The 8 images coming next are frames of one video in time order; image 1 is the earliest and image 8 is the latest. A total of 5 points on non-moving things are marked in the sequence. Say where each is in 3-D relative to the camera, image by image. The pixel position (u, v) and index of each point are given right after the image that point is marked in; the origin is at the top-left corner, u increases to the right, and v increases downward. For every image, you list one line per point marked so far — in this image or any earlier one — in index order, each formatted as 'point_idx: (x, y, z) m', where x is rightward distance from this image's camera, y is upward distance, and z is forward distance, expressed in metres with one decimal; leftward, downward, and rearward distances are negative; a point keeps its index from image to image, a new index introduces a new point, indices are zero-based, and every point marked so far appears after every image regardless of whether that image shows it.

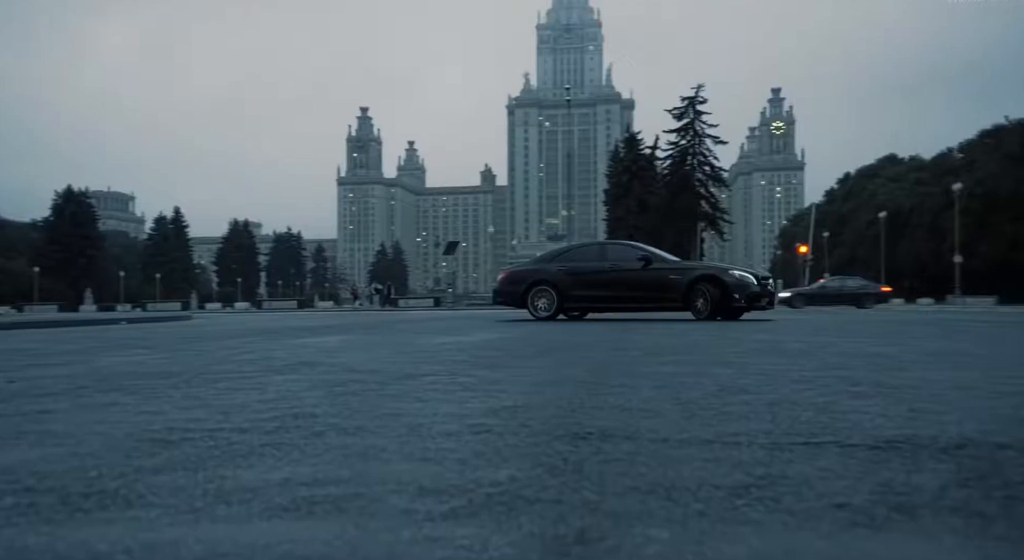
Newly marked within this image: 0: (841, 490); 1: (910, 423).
0: (+1.3, -0.8, +3.4) m
1: (+2.3, -0.8, +5.0) m
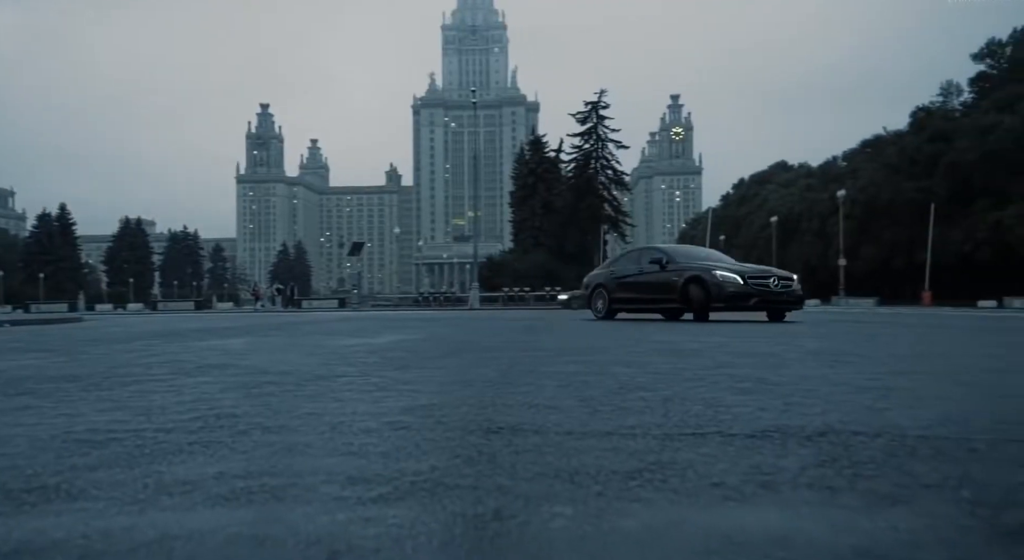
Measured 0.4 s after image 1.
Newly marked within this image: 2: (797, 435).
0: (+0.9, -0.9, +3.9) m
1: (+1.7, -0.9, +5.6) m
2: (+1.6, -0.9, +4.9) m
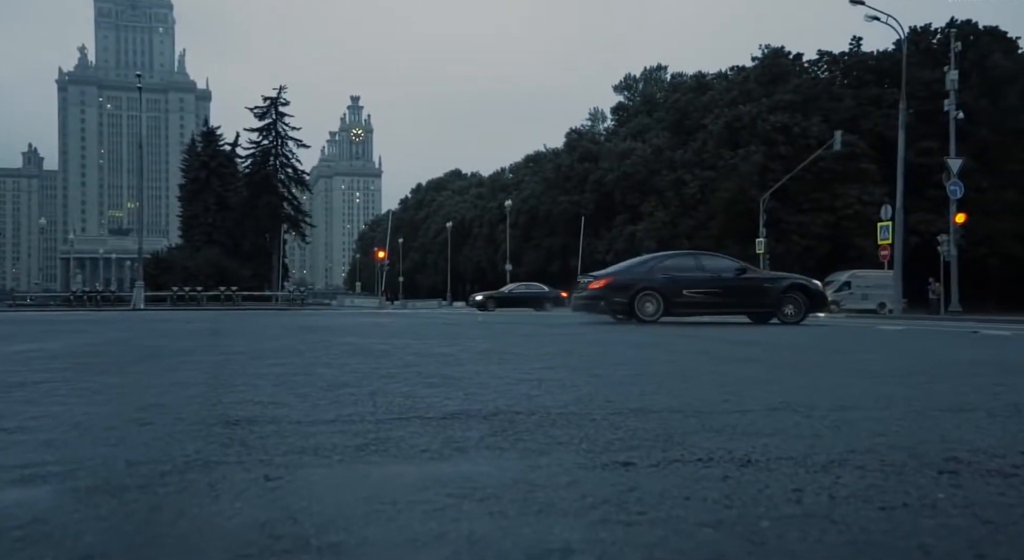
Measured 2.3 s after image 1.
0: (-0.5, -1.0, +5.2) m
1: (-0.4, -1.0, +7.1) m
2: (-0.3, -1.0, +6.4) m
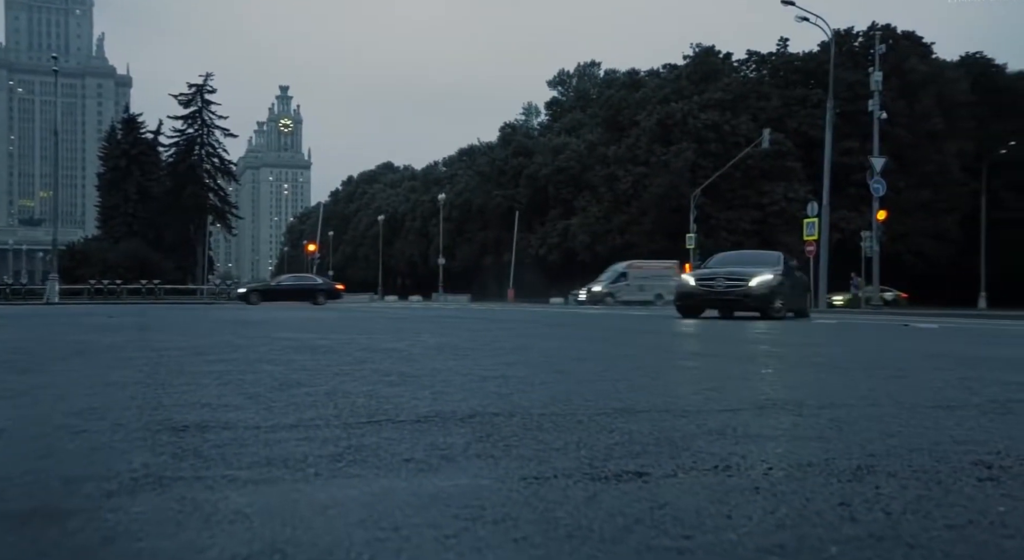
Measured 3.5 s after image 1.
0: (-0.6, -0.9, +4.7) m
1: (-0.6, -0.9, +6.6) m
2: (-0.4, -0.9, +5.9) m
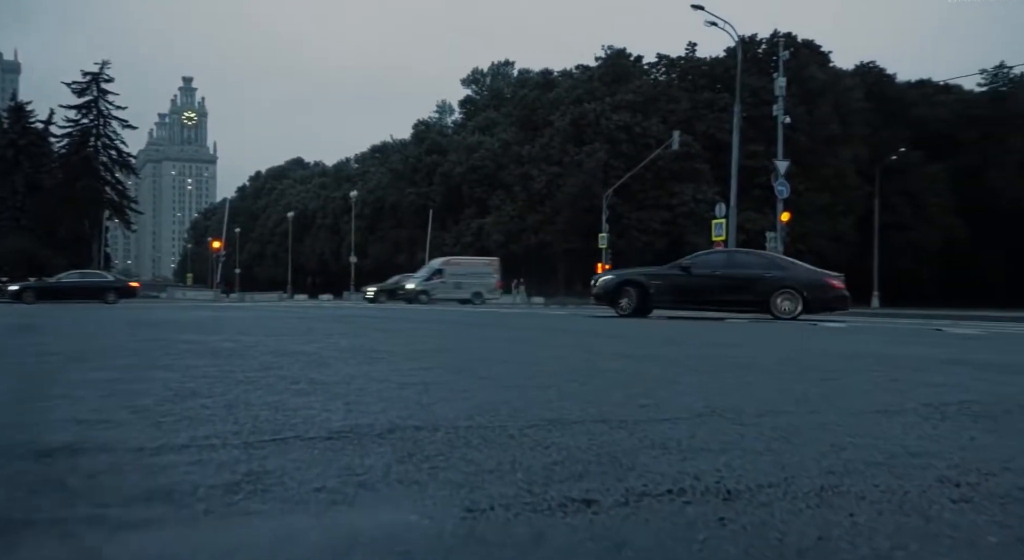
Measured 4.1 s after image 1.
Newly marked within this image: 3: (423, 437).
0: (-0.9, -0.9, +4.1) m
1: (-1.2, -0.9, +6.0) m
2: (-0.9, -0.9, +5.3) m
3: (-0.5, -0.9, +5.1) m
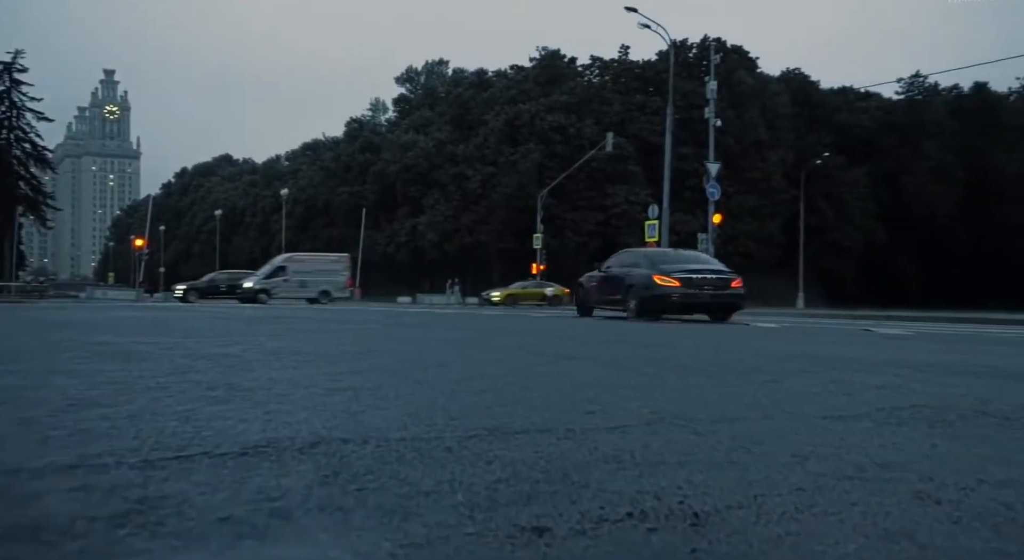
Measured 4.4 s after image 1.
0: (-1.2, -0.9, +3.5) m
1: (-1.6, -0.9, +5.4) m
2: (-1.2, -0.9, +4.7) m
3: (-0.9, -0.9, +4.6) m
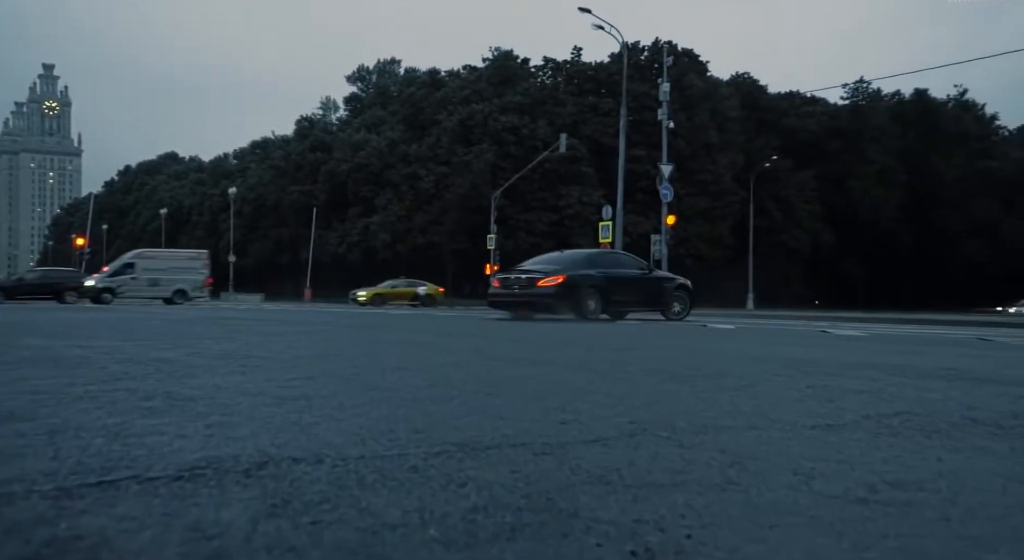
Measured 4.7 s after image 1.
0: (-1.3, -0.9, +2.9) m
1: (-1.7, -0.9, +4.8) m
2: (-1.4, -0.9, +4.1) m
3: (-1.0, -0.9, +4.0) m
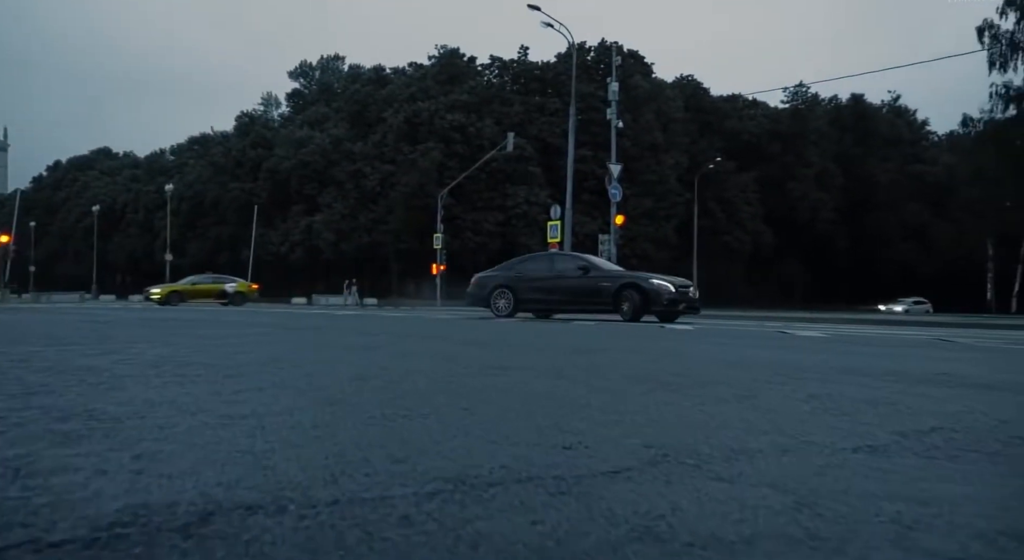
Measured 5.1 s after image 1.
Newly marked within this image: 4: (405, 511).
0: (-1.1, -0.9, +2.0) m
1: (-1.7, -0.9, +3.8) m
2: (-1.3, -0.9, +3.1) m
3: (-0.9, -0.9, +3.1) m
4: (-0.4, -0.9, +3.4) m
